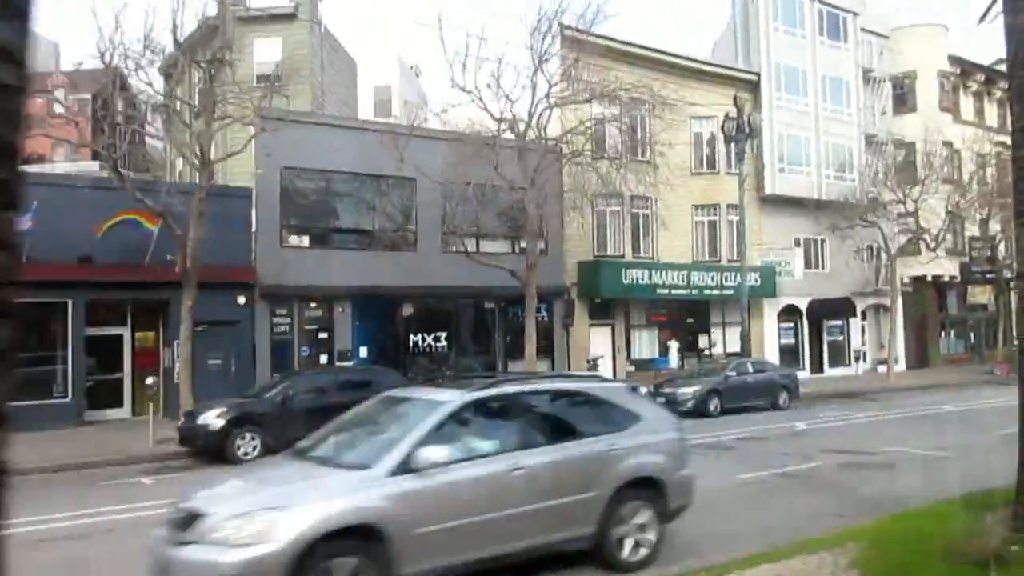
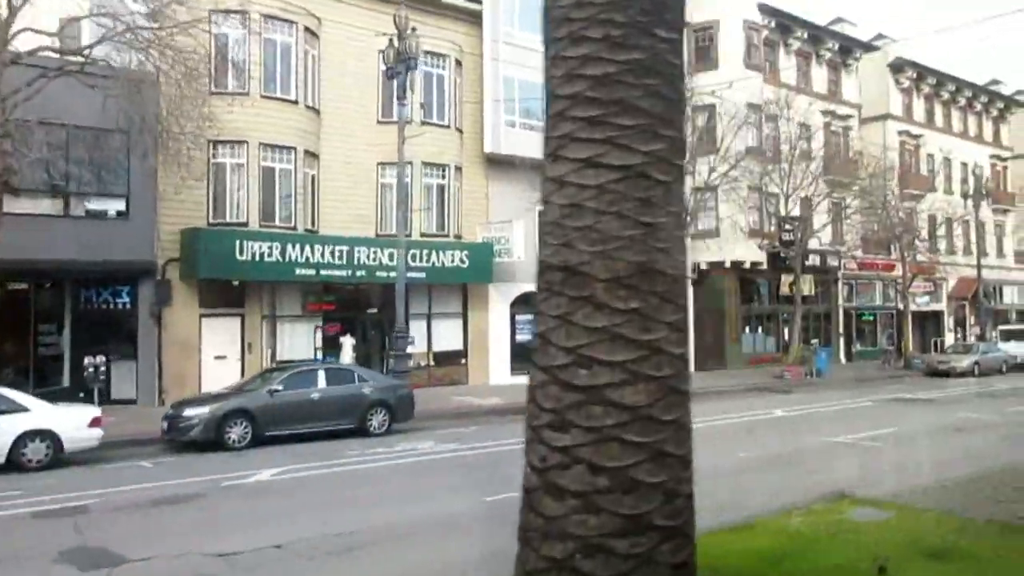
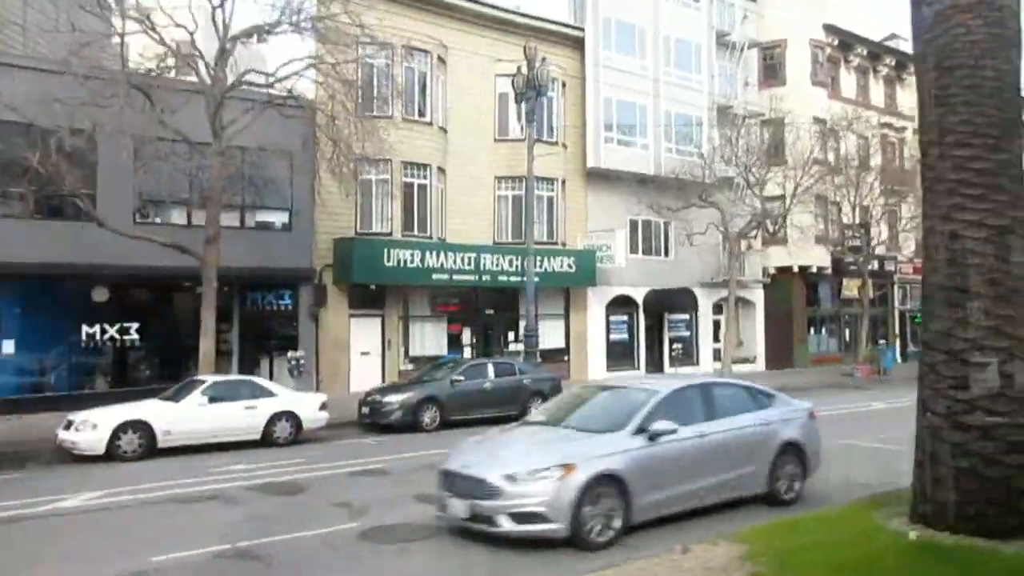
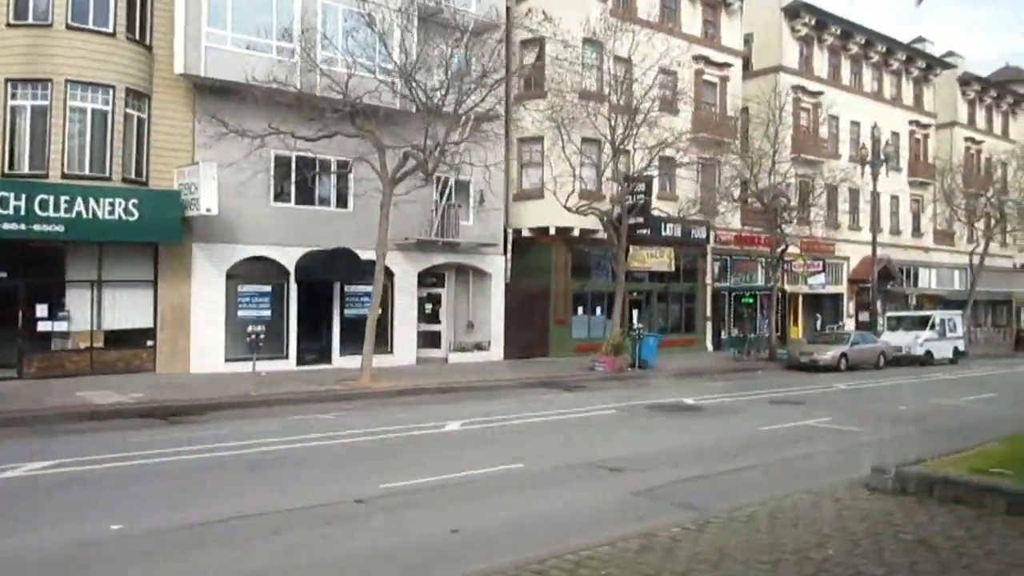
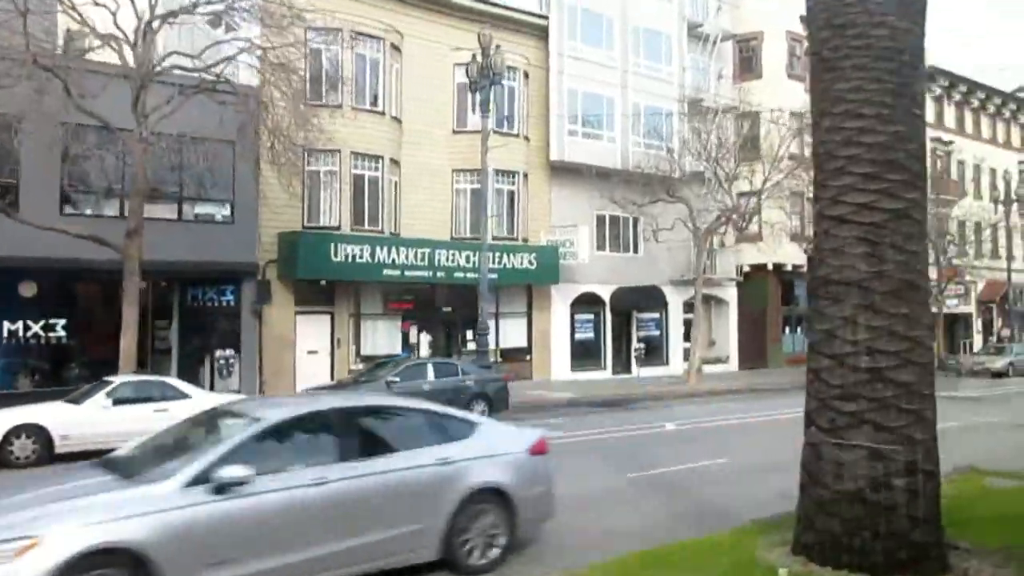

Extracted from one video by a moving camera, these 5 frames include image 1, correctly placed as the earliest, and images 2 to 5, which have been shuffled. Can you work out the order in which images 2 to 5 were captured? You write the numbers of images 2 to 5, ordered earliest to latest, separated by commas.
3, 5, 2, 4
